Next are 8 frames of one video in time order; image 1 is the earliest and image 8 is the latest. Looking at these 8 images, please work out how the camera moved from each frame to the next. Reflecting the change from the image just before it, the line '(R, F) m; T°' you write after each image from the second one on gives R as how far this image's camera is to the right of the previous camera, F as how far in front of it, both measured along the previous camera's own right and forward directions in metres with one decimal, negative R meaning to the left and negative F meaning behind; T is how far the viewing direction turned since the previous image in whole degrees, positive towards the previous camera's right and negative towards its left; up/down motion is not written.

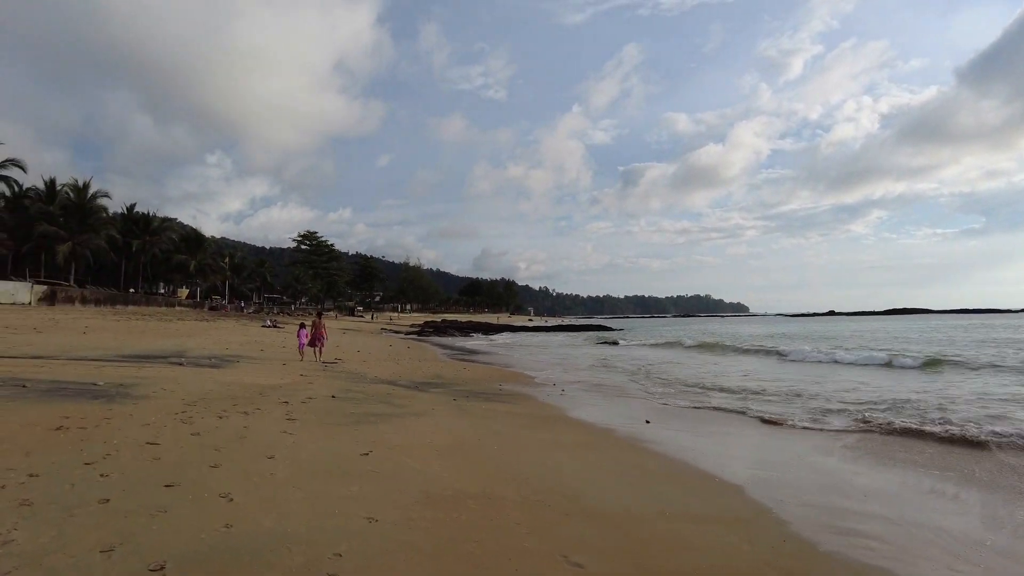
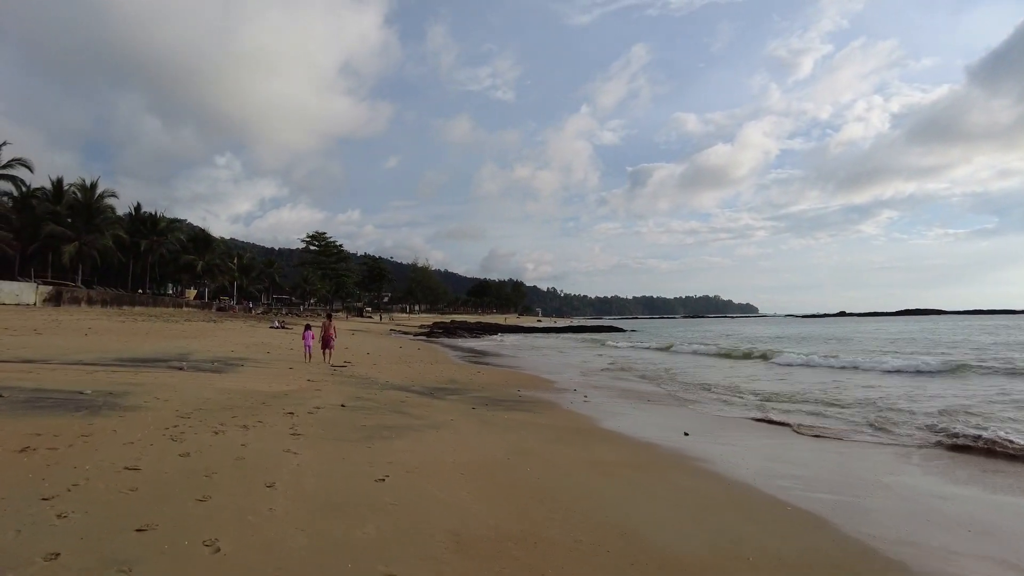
(-0.2, +0.8) m; -1°
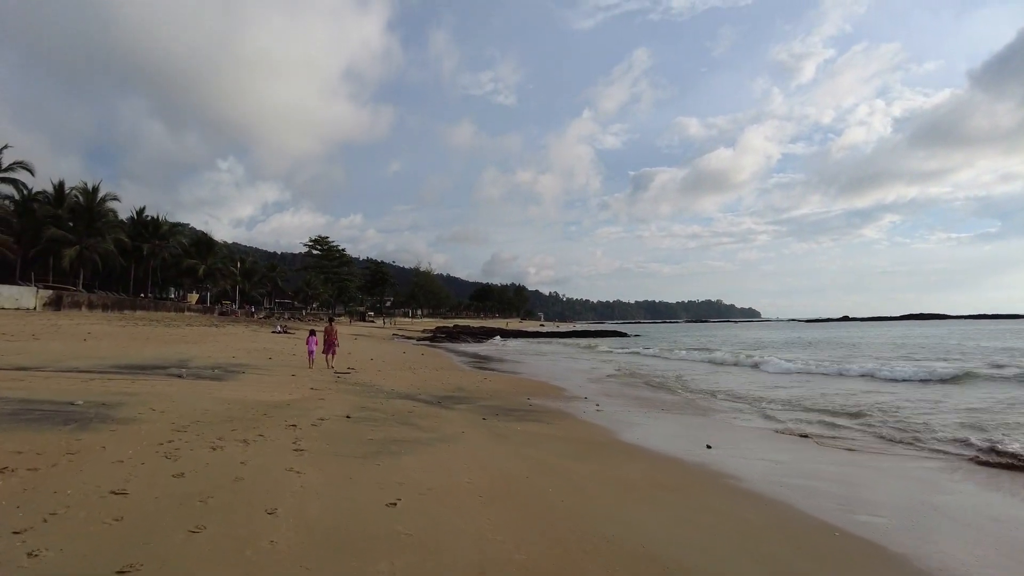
(-0.2, +0.4) m; 0°
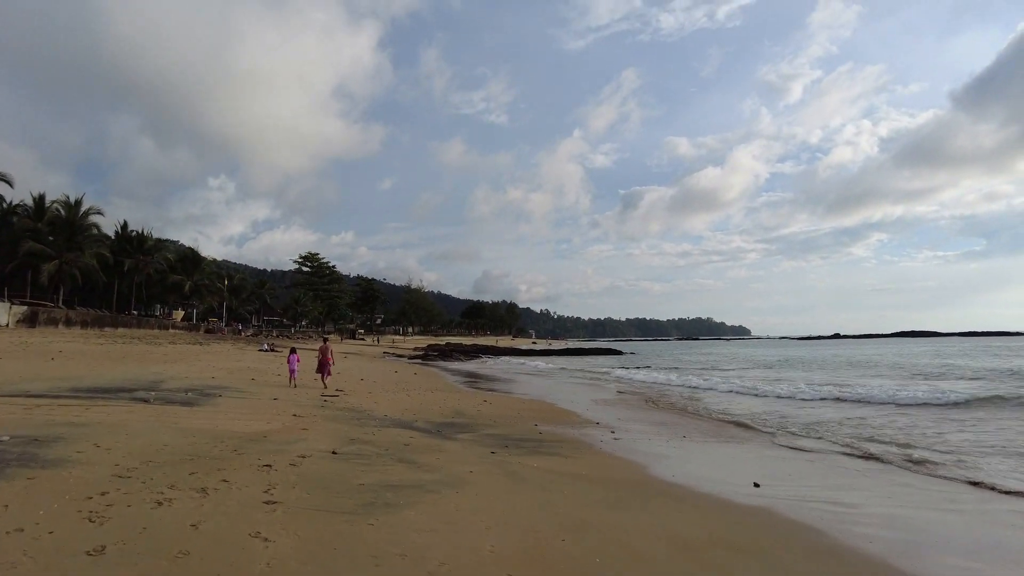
(-0.3, +1.2) m; +1°
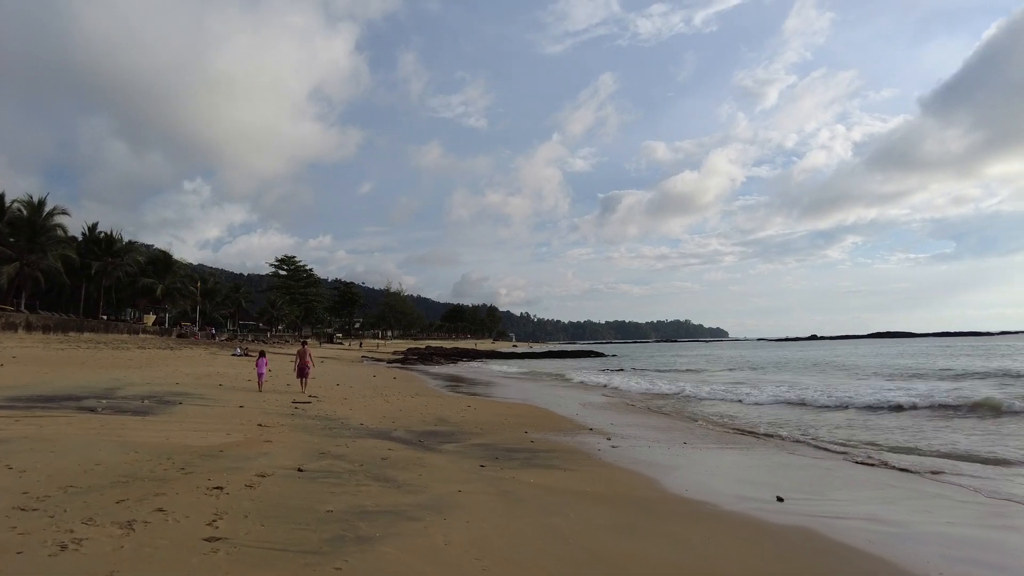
(-0.1, +0.9) m; +2°
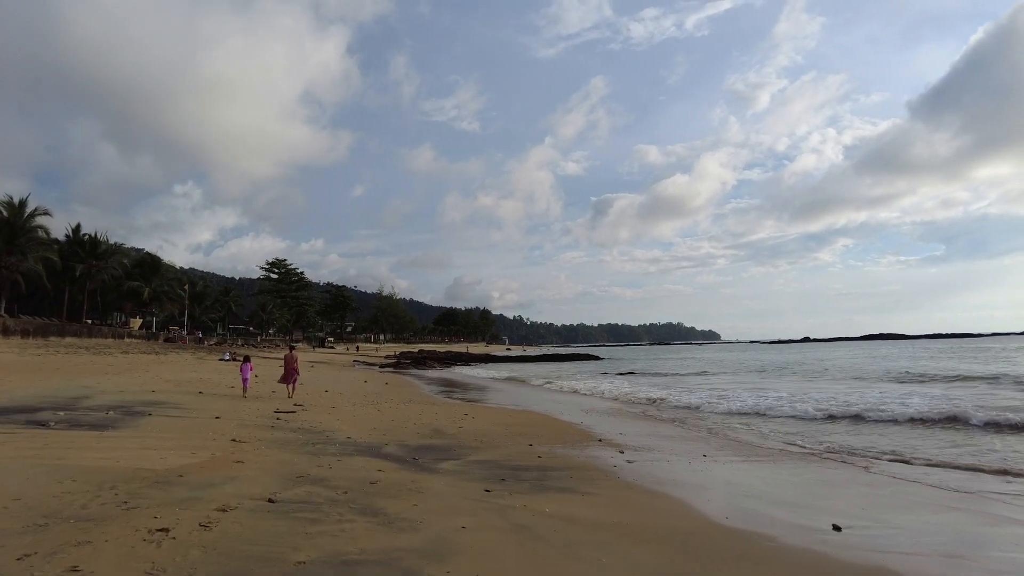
(-0.2, +1.0) m; +1°
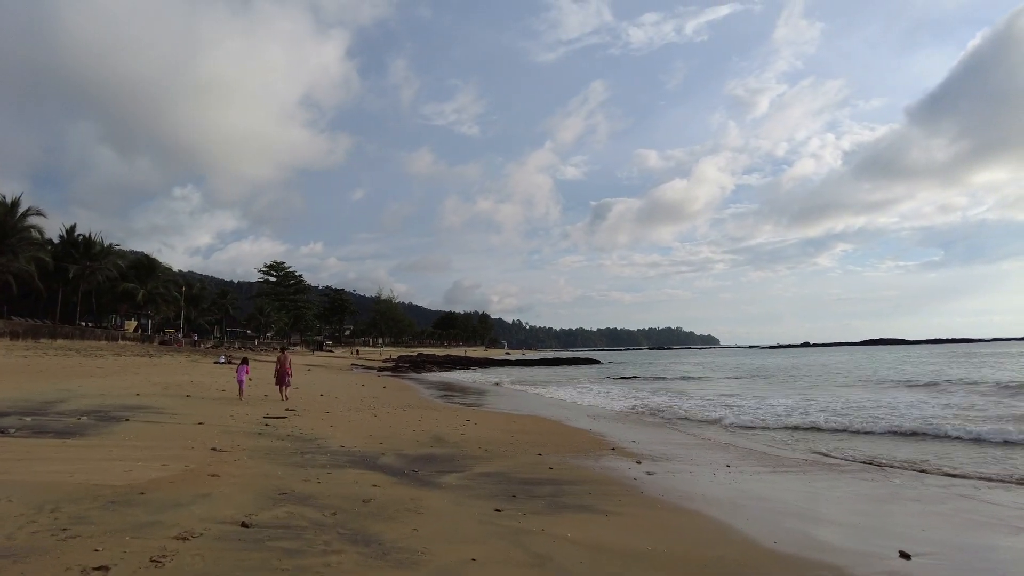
(-0.1, +0.8) m; 0°
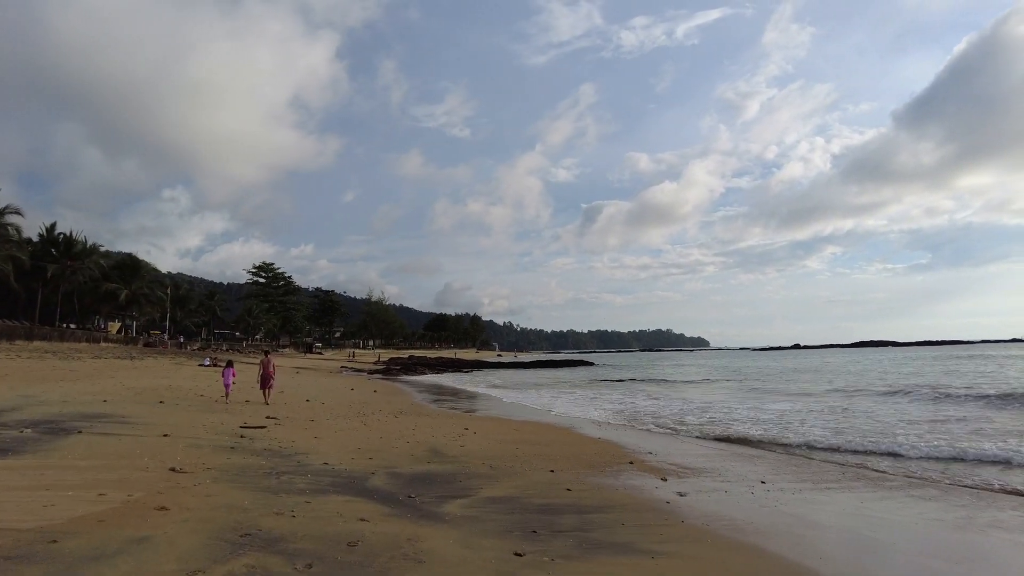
(-0.2, +1.1) m; +1°
